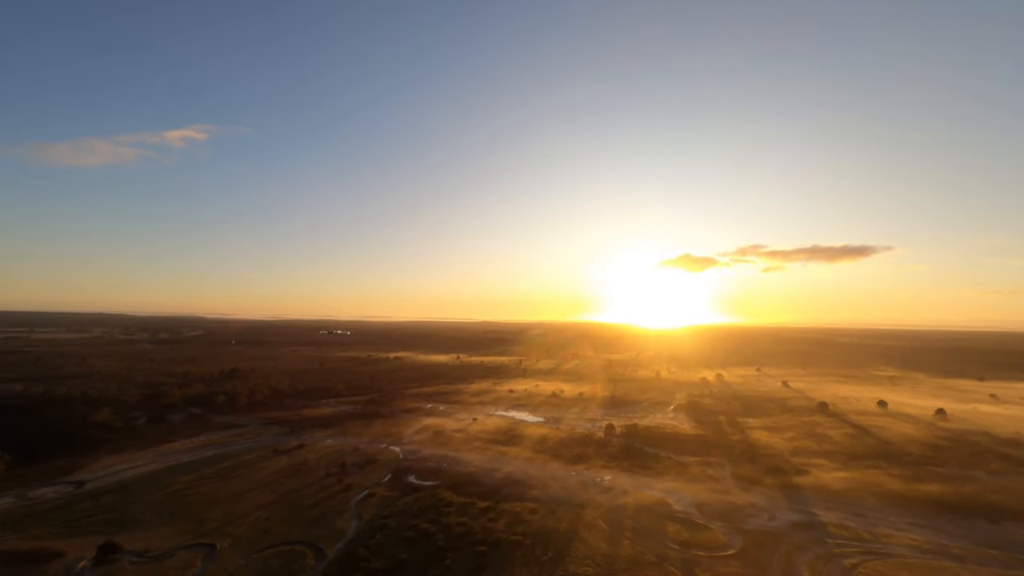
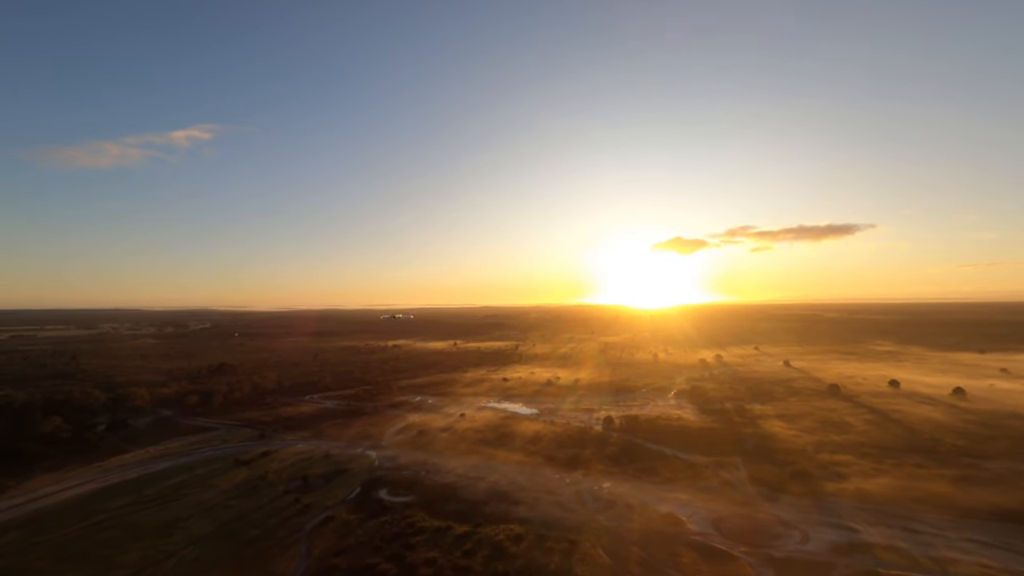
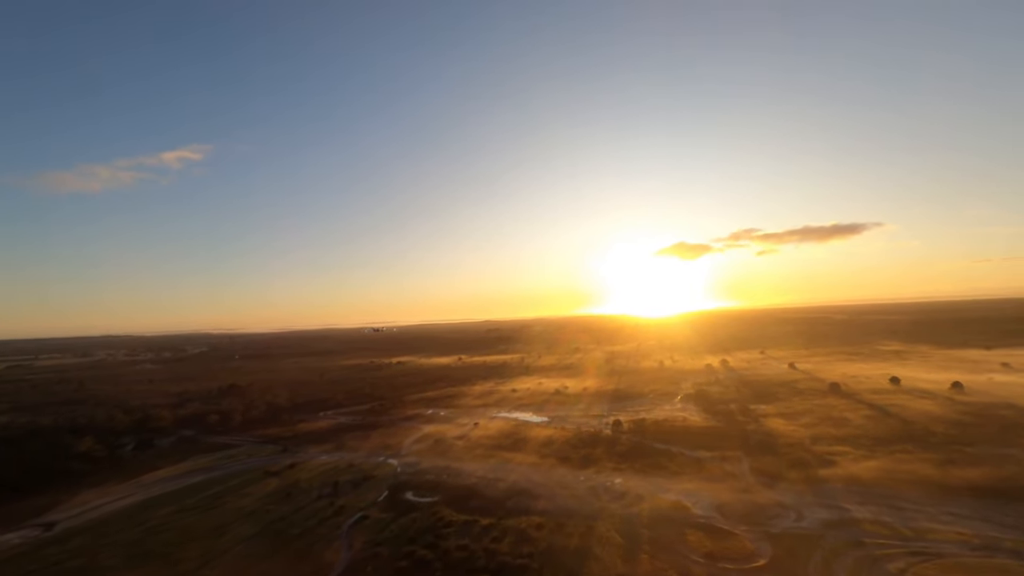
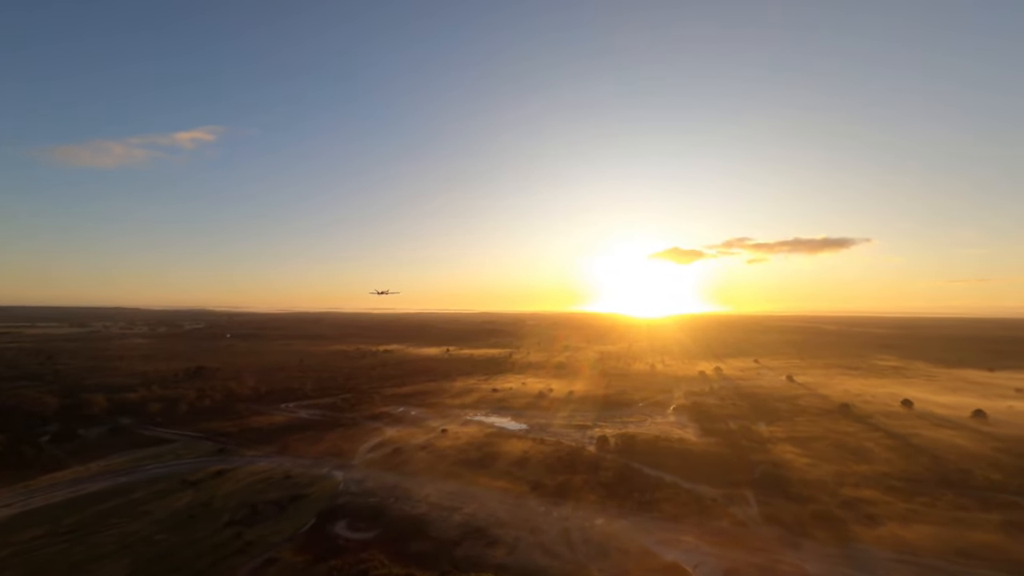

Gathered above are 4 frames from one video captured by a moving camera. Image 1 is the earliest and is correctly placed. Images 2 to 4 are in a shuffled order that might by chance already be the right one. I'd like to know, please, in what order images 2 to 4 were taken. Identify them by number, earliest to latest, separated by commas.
3, 2, 4
